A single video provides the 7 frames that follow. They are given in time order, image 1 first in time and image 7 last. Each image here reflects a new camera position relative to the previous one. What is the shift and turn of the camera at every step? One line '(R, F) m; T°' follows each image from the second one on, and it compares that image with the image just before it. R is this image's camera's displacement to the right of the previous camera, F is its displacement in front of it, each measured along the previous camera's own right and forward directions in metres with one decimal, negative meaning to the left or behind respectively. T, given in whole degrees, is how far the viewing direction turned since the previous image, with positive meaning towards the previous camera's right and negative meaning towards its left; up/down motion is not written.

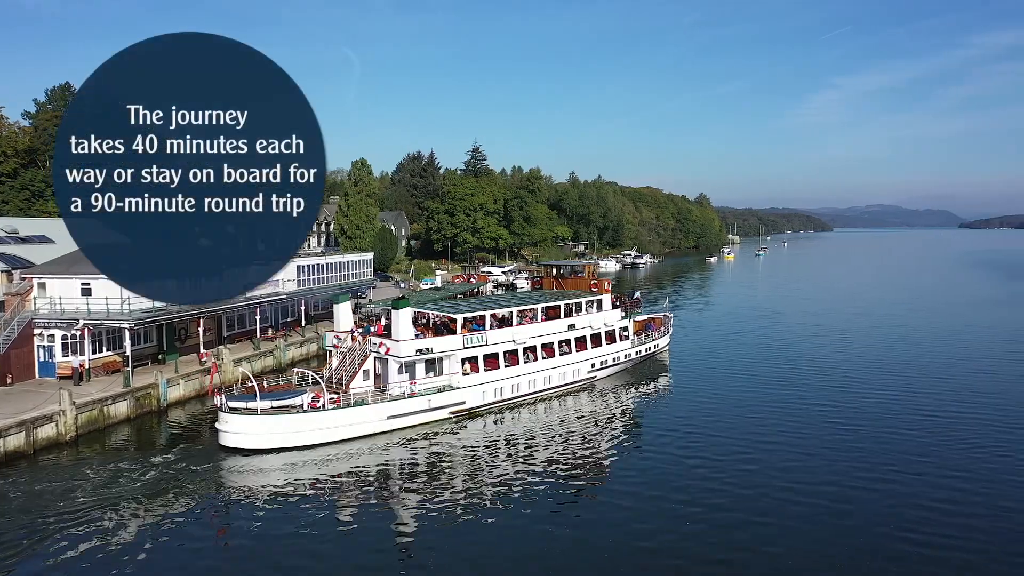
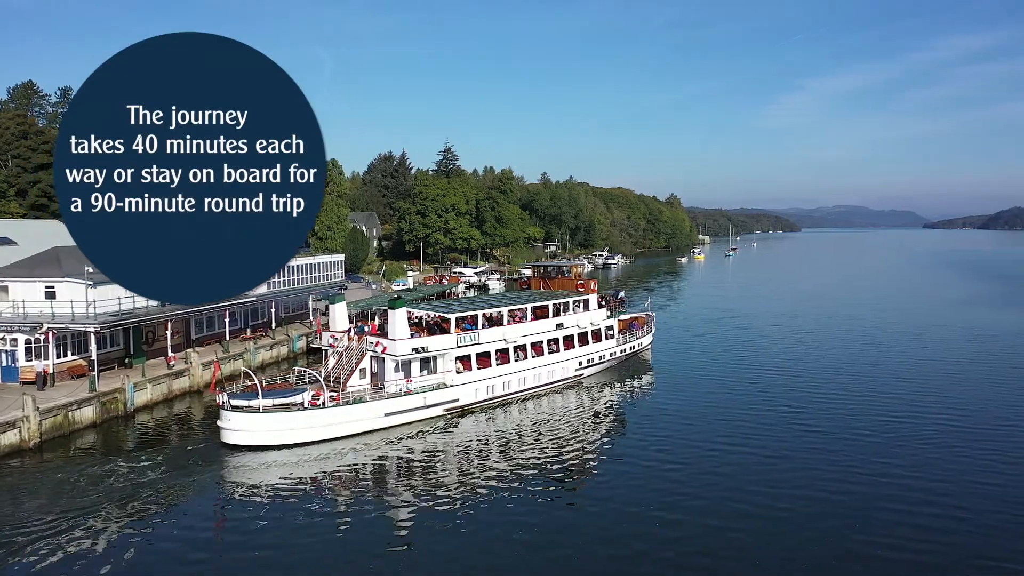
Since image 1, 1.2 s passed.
(-0.3, -0.2) m; +2°
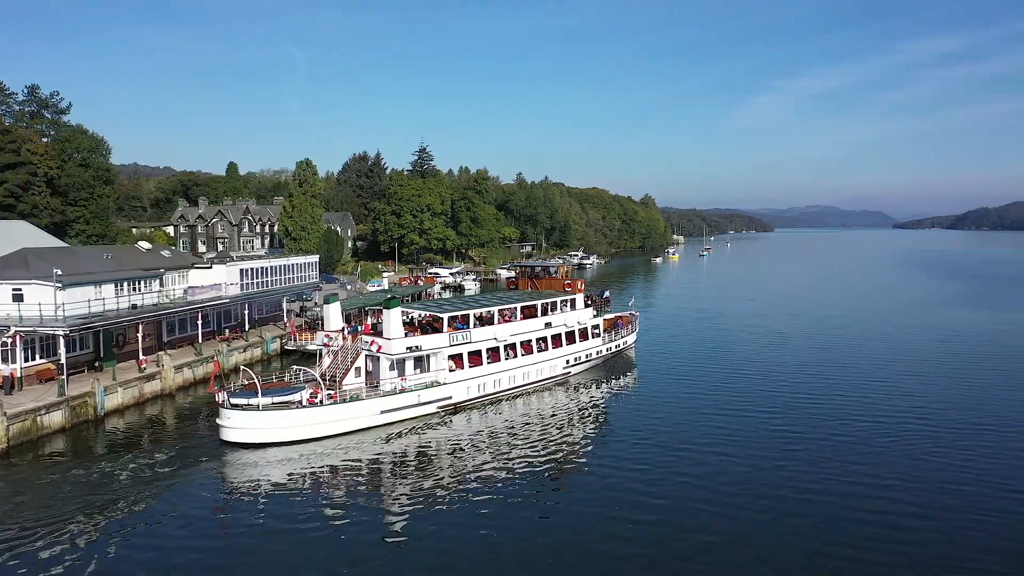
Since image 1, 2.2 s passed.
(-0.2, -0.2) m; +2°
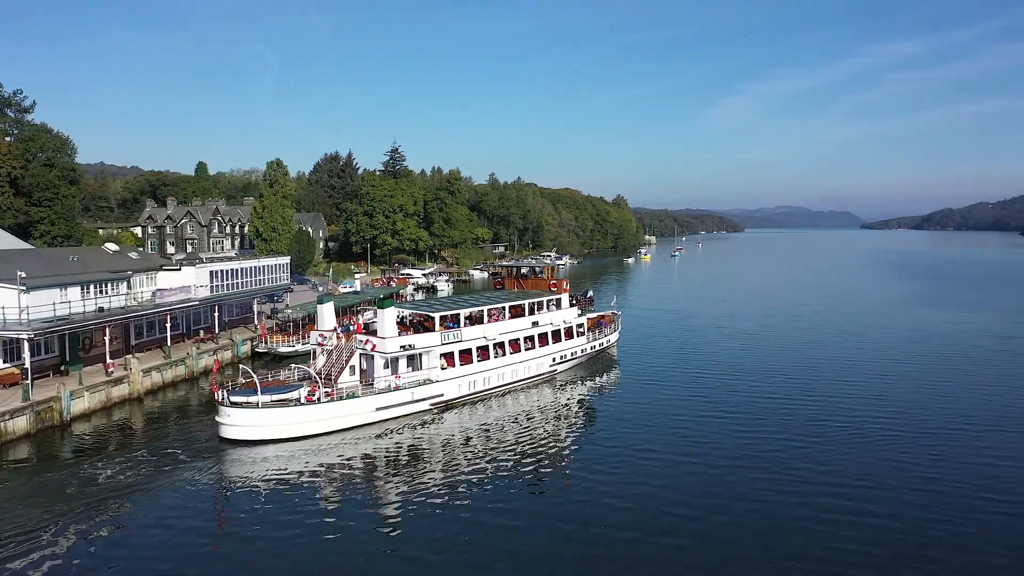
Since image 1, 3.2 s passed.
(-0.3, -0.3) m; +2°
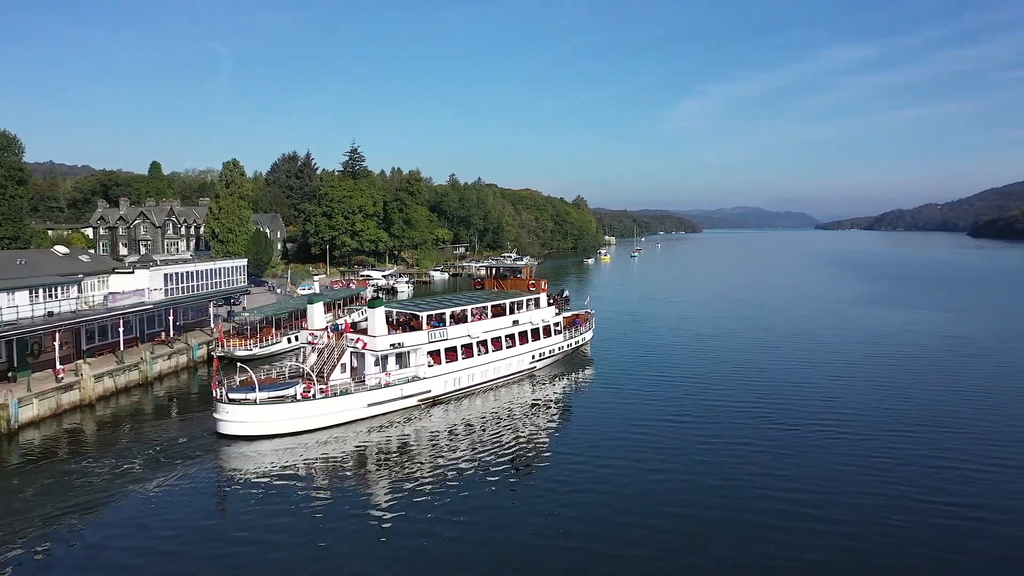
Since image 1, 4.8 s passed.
(-0.4, -0.4) m; +3°
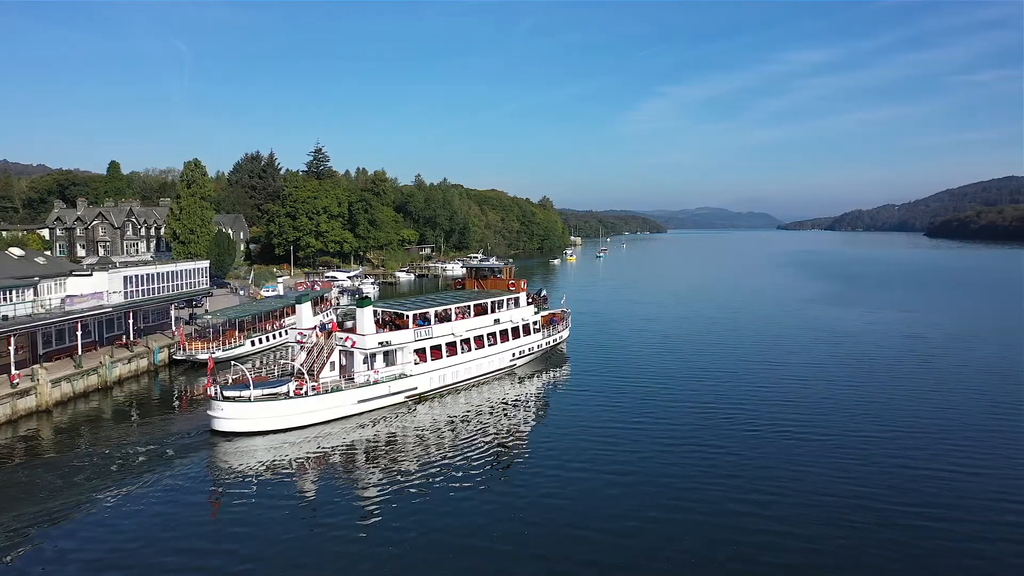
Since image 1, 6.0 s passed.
(-0.3, -0.4) m; +3°
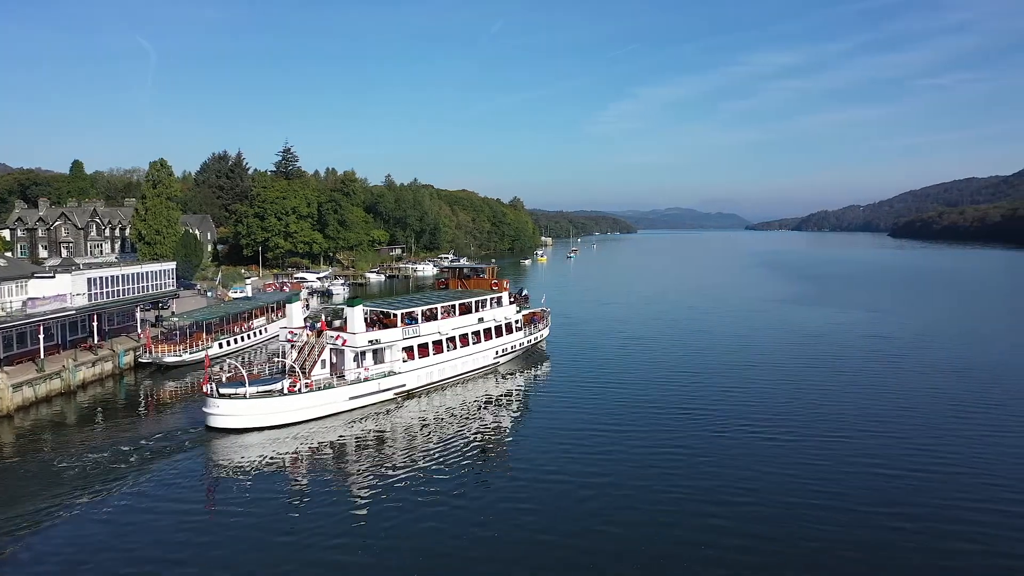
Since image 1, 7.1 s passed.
(-0.2, -0.4) m; +2°
